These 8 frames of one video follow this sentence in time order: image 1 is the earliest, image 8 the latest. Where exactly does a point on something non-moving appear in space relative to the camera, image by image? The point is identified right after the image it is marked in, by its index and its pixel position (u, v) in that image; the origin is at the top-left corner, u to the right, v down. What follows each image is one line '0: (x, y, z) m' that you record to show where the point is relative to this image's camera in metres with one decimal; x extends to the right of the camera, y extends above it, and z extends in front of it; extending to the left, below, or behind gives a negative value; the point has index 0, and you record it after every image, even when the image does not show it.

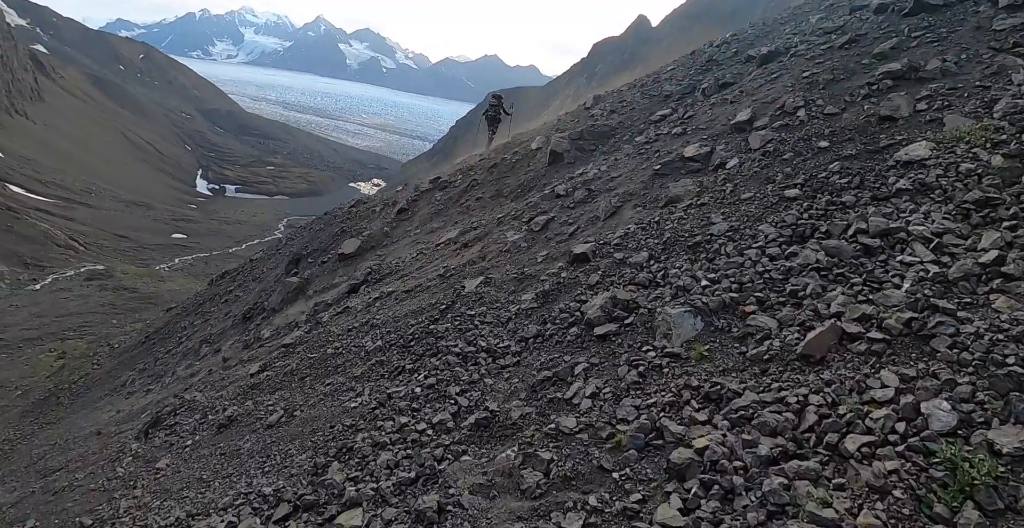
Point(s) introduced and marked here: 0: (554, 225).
0: (+0.9, +0.8, +14.9) m
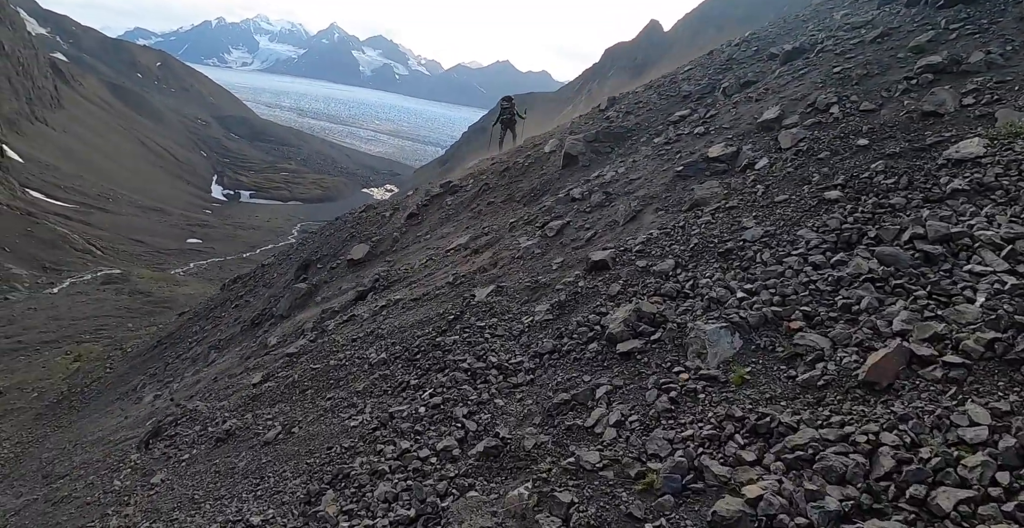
0: (+1.2, +0.7, +14.0) m
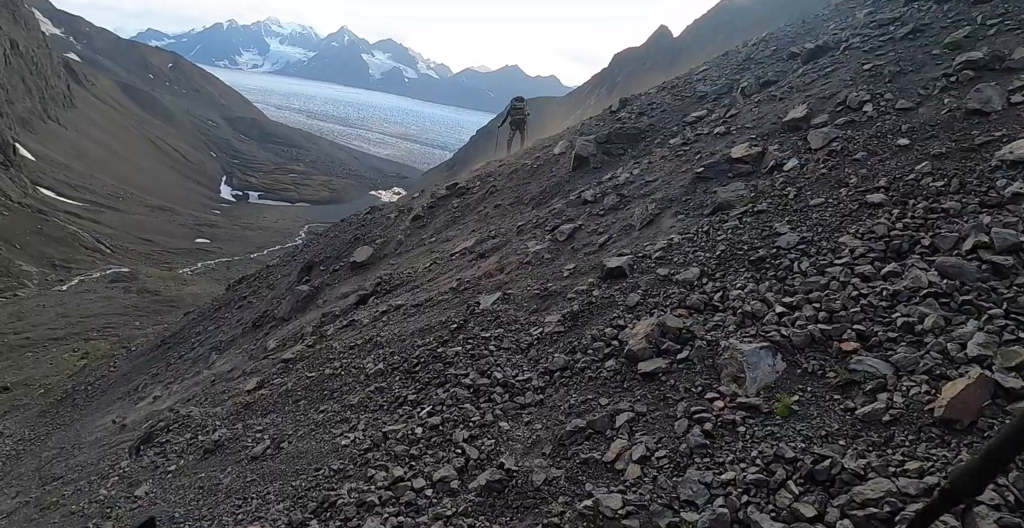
0: (+1.3, +0.6, +13.1) m
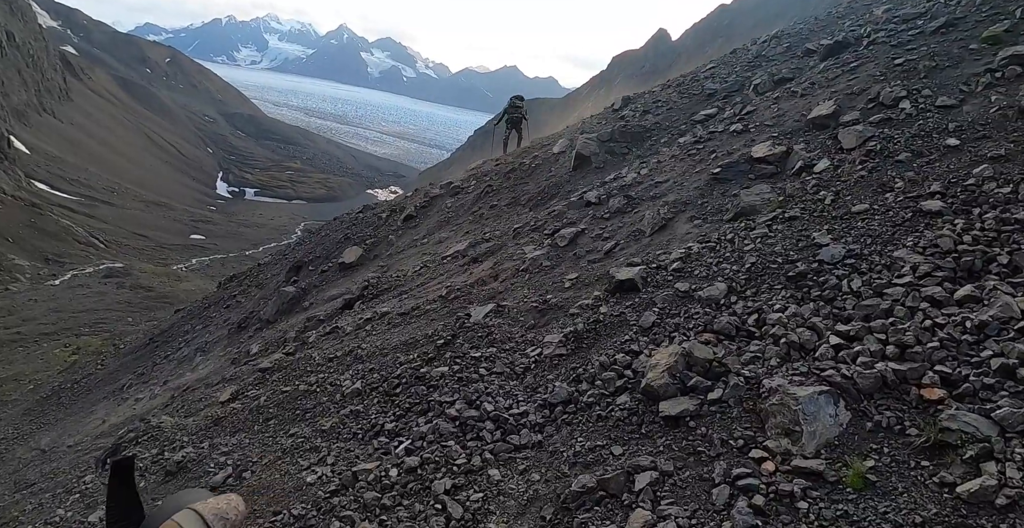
0: (+1.3, +0.4, +11.9) m
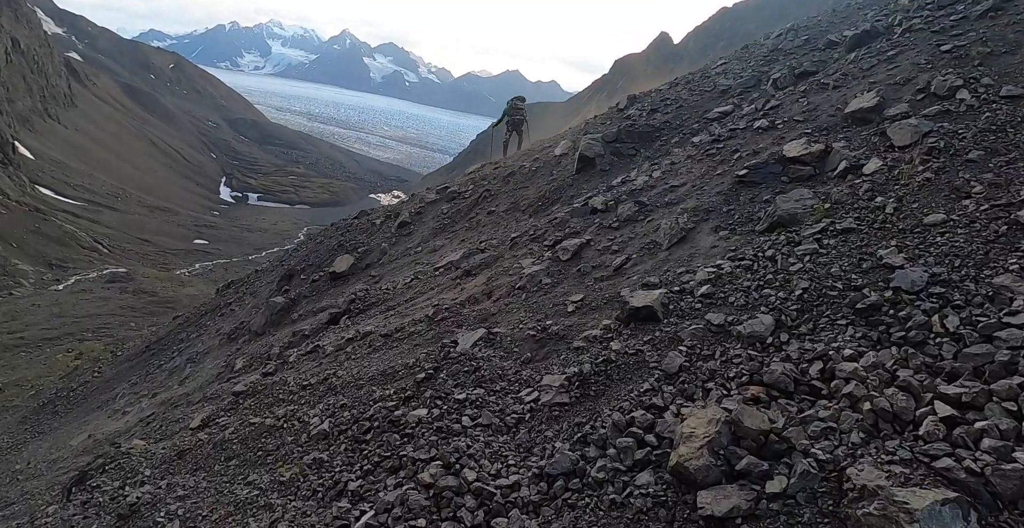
0: (+1.2, +0.1, +10.3) m
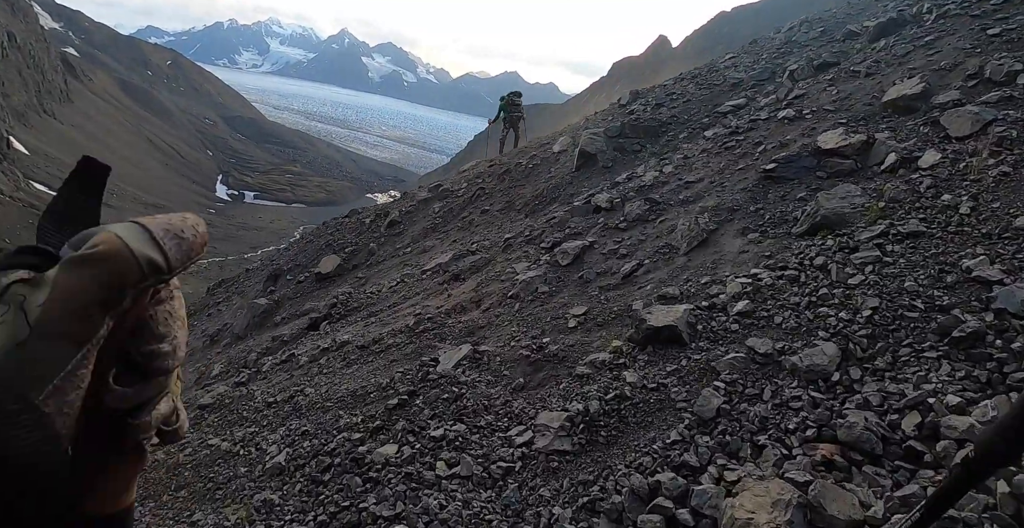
0: (+1.1, +0.1, +8.9) m
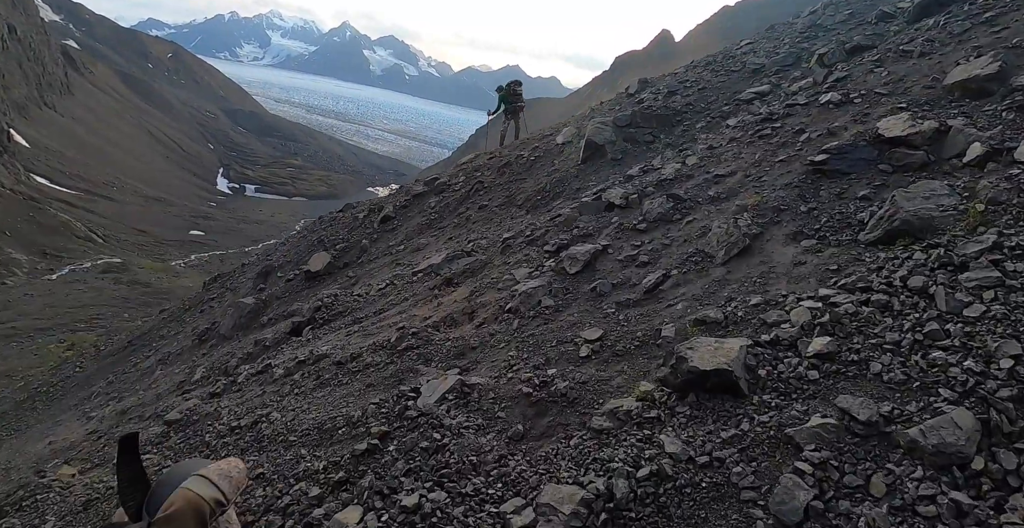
0: (+1.1, 0.0, +7.5) m
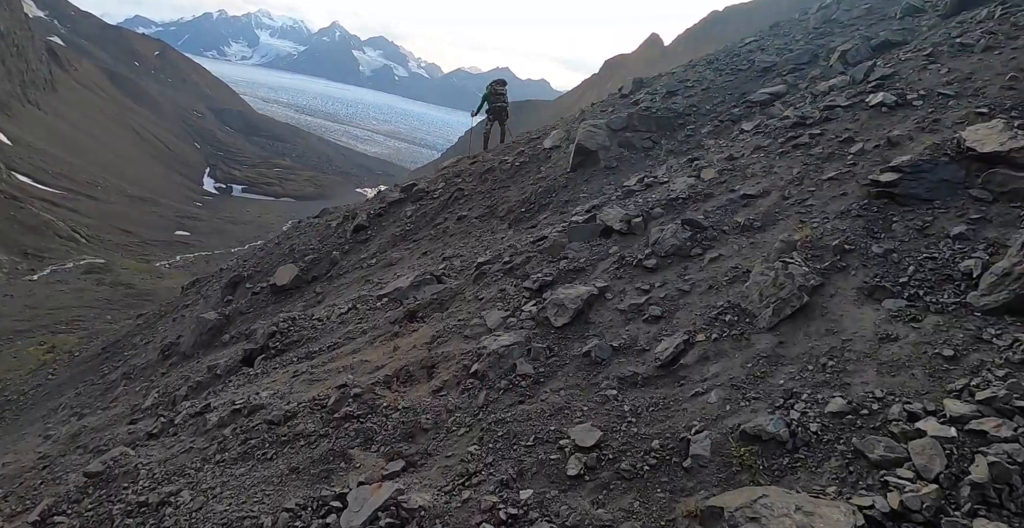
0: (+0.8, -0.5, +5.7) m
